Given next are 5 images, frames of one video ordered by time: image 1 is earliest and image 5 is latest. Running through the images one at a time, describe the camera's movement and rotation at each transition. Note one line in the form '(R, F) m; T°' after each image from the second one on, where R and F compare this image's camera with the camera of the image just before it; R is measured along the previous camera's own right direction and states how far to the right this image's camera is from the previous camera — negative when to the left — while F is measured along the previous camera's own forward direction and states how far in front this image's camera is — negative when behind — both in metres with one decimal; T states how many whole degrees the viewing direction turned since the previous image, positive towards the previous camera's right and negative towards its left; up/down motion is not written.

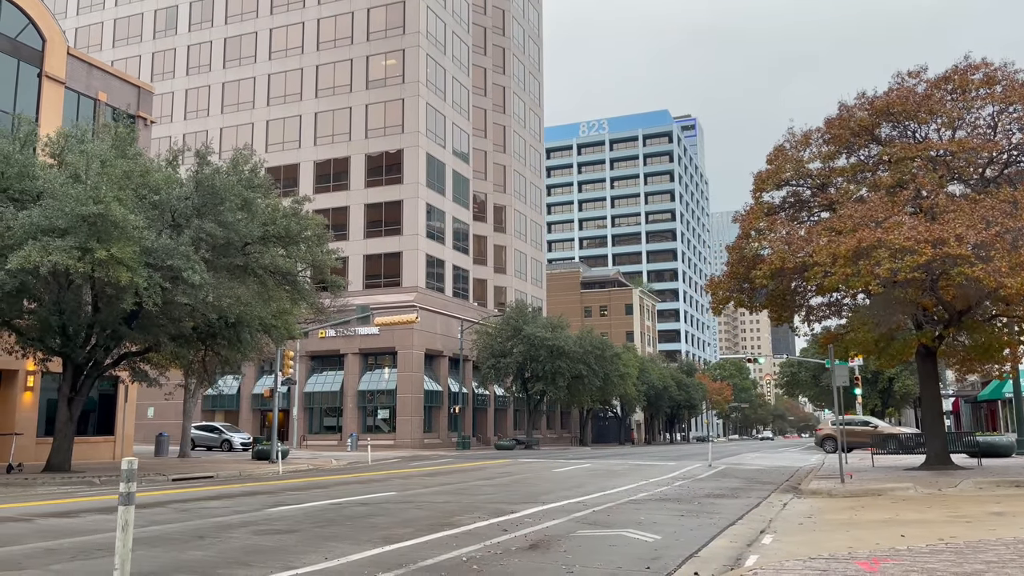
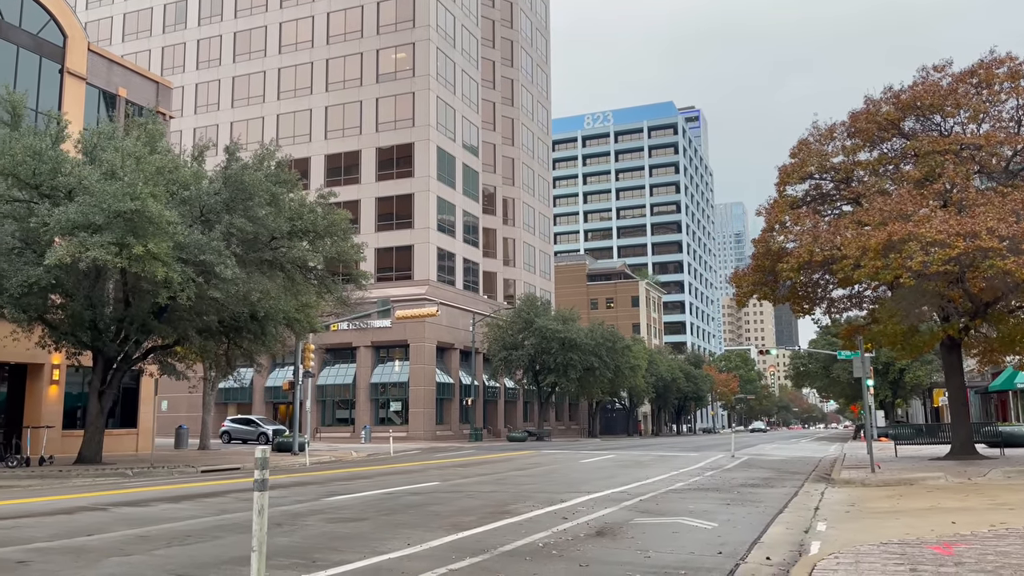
(-0.7, -0.3) m; 0°
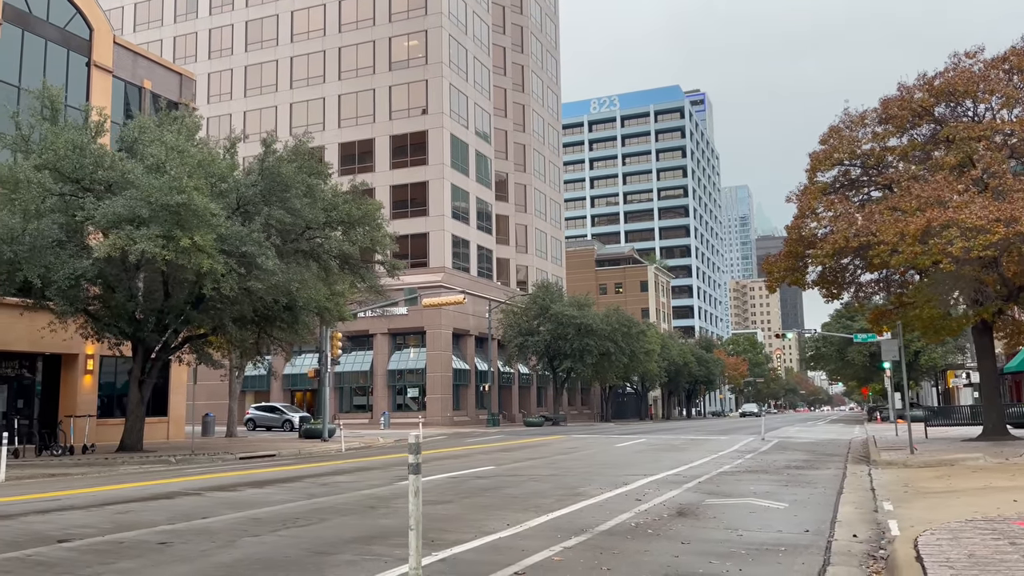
(-0.8, -0.3) m; 0°
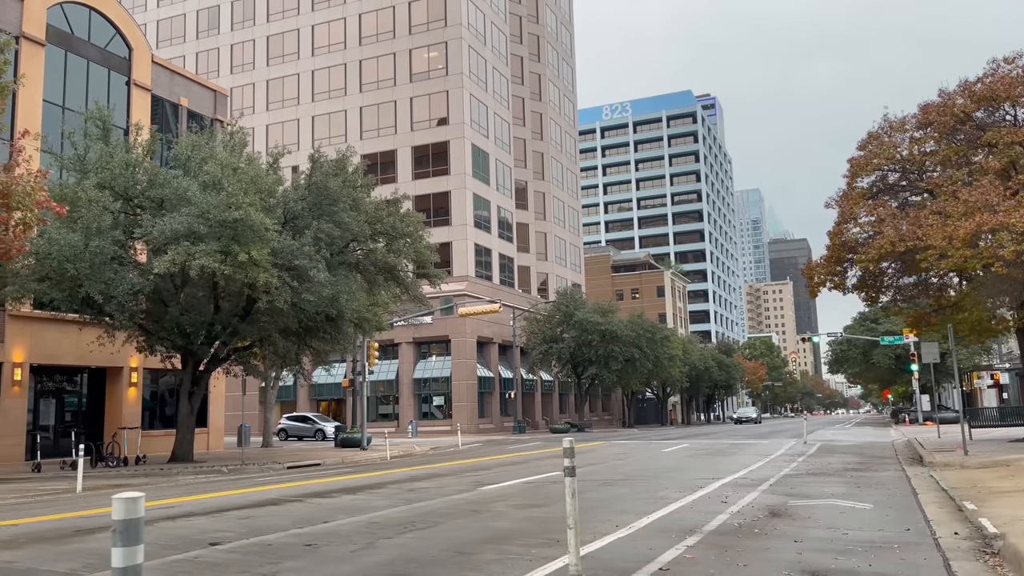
(-0.9, -0.4) m; -1°
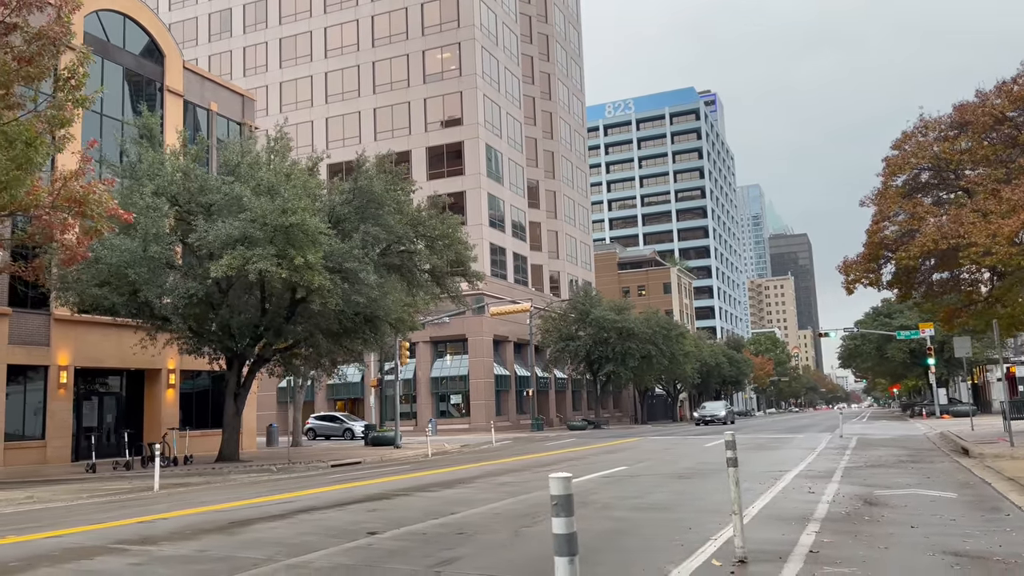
(-1.2, -0.5) m; 0°
